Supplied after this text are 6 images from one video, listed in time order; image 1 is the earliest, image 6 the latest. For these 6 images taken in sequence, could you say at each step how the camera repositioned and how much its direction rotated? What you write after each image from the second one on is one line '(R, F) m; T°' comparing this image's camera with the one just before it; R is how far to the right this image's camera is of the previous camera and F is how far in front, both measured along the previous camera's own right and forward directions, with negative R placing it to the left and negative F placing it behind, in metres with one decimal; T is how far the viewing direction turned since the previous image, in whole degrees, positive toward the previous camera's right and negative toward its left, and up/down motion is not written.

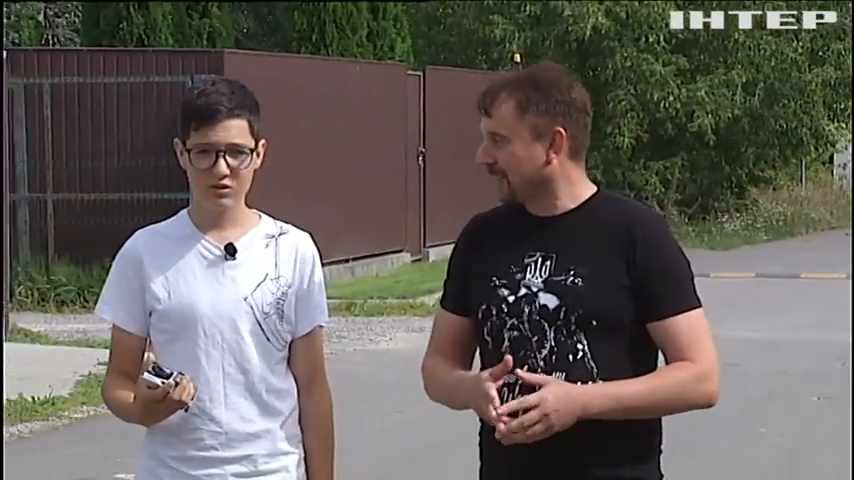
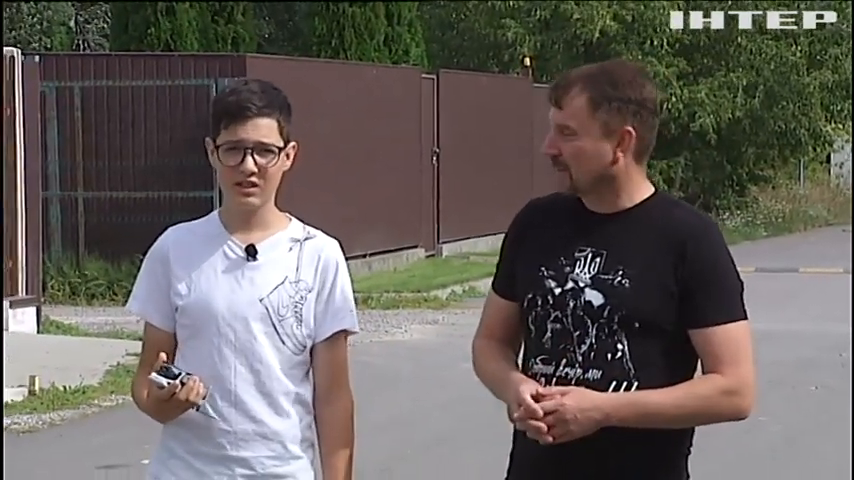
(0.0, -0.5) m; 0°
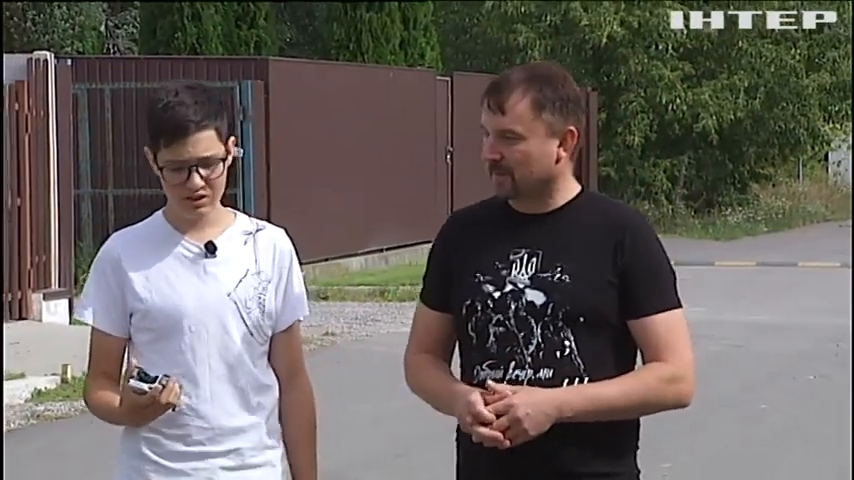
(-0.1, -0.5) m; 0°
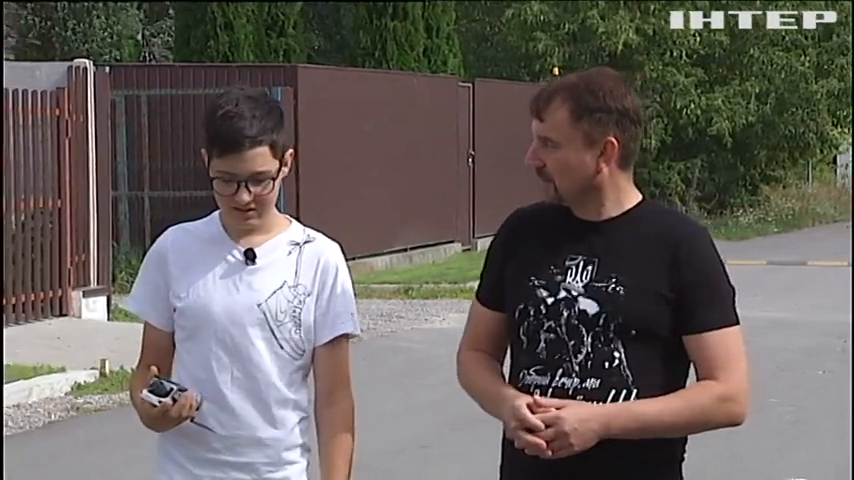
(0.0, -0.5) m; -1°
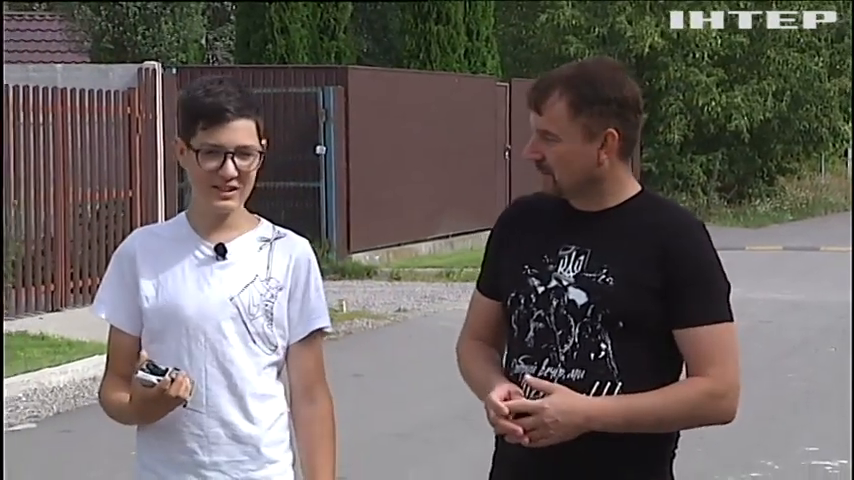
(-0.1, -1.1) m; -1°
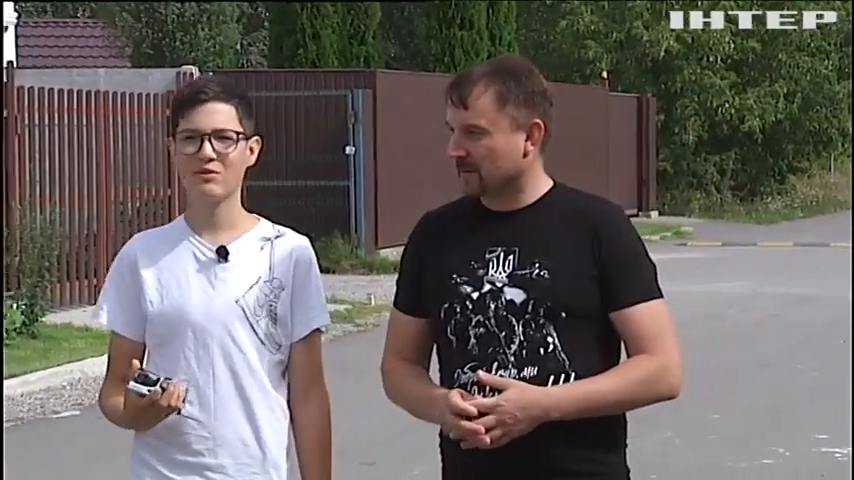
(0.0, -0.6) m; -1°
